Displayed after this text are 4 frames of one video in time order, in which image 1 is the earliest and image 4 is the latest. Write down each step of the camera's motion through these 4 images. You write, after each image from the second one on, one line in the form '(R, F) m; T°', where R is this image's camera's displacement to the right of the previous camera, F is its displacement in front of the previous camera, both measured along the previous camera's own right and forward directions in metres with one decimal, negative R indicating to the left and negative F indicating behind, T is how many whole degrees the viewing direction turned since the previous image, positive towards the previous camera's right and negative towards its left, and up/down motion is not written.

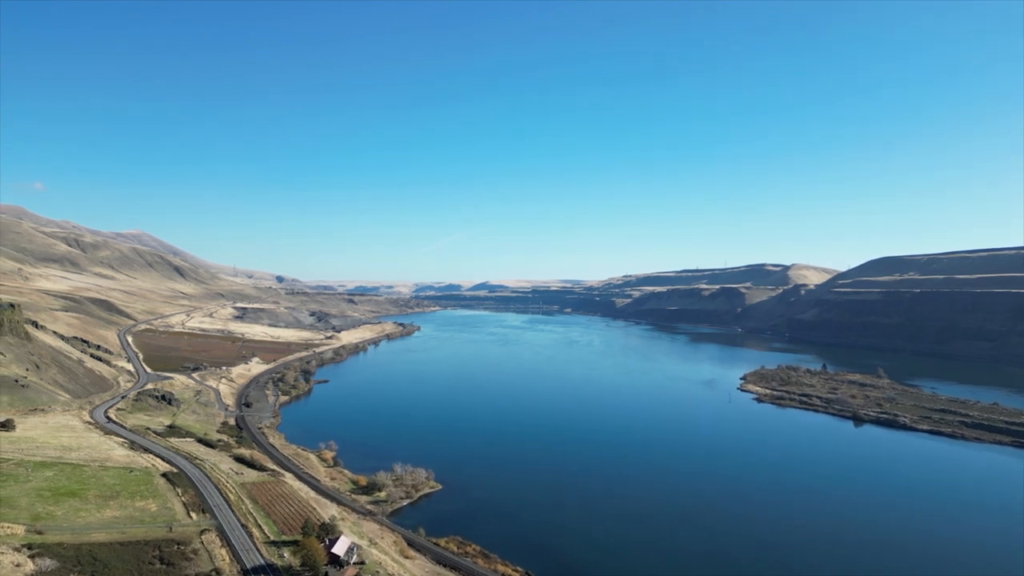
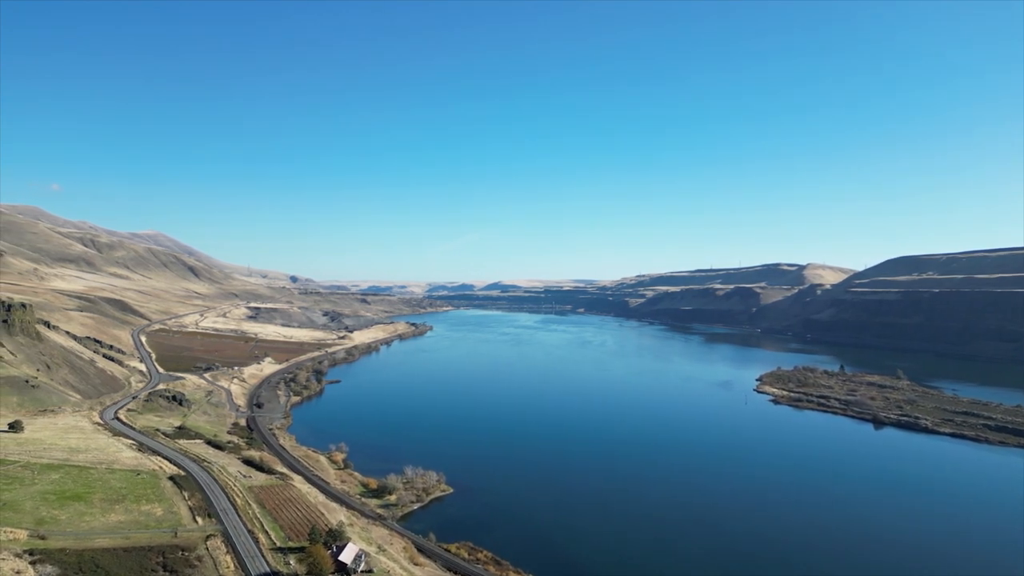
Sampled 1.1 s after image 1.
(-0.1, +0.9) m; -1°
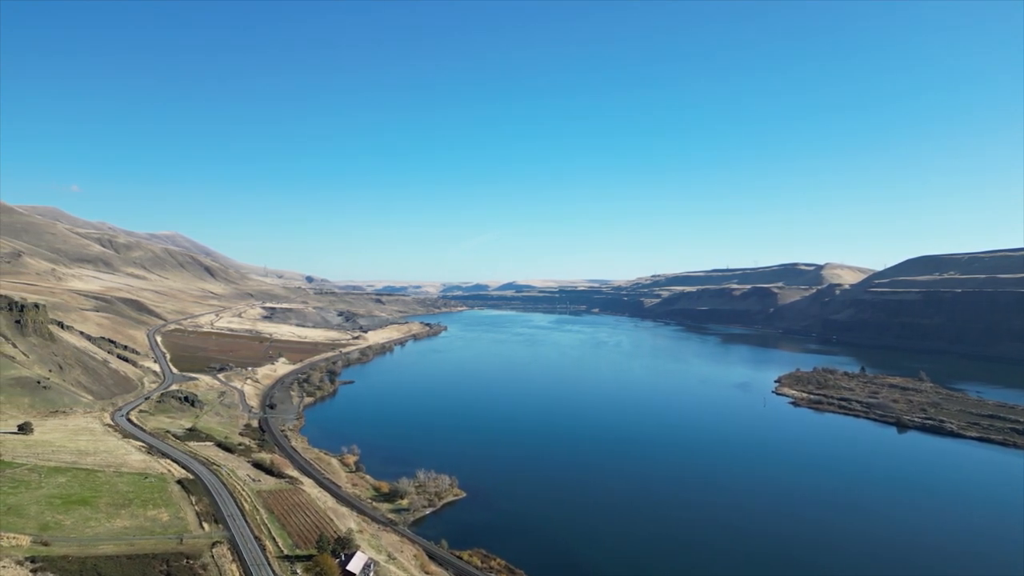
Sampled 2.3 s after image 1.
(-0.1, +1.0) m; -2°
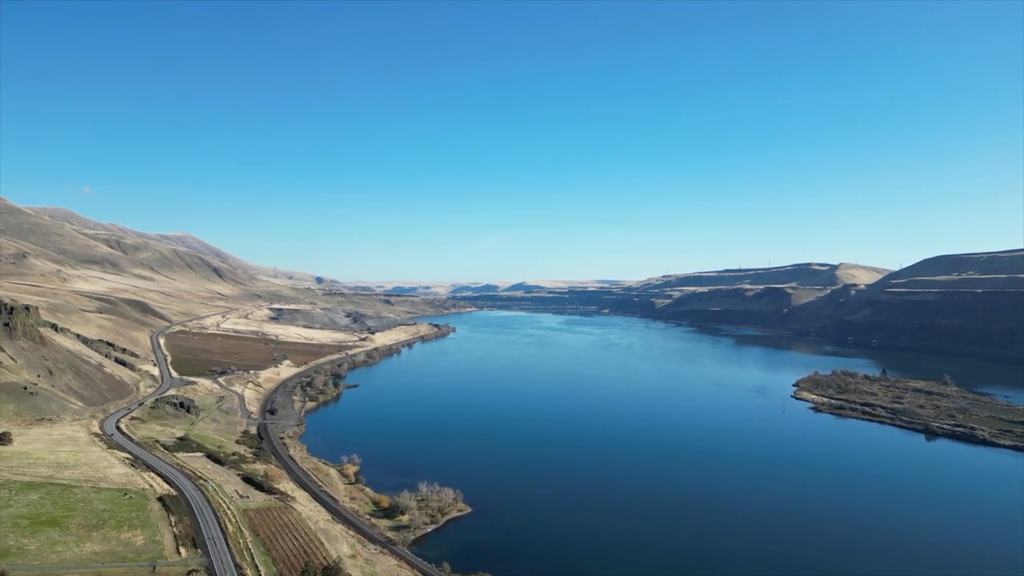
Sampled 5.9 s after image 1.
(+0.3, +2.2) m; -1°
